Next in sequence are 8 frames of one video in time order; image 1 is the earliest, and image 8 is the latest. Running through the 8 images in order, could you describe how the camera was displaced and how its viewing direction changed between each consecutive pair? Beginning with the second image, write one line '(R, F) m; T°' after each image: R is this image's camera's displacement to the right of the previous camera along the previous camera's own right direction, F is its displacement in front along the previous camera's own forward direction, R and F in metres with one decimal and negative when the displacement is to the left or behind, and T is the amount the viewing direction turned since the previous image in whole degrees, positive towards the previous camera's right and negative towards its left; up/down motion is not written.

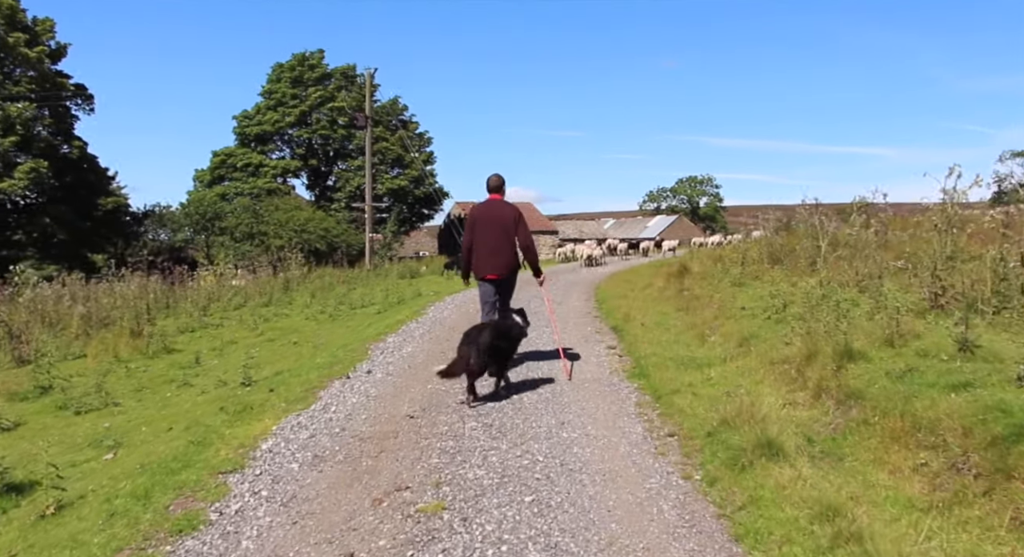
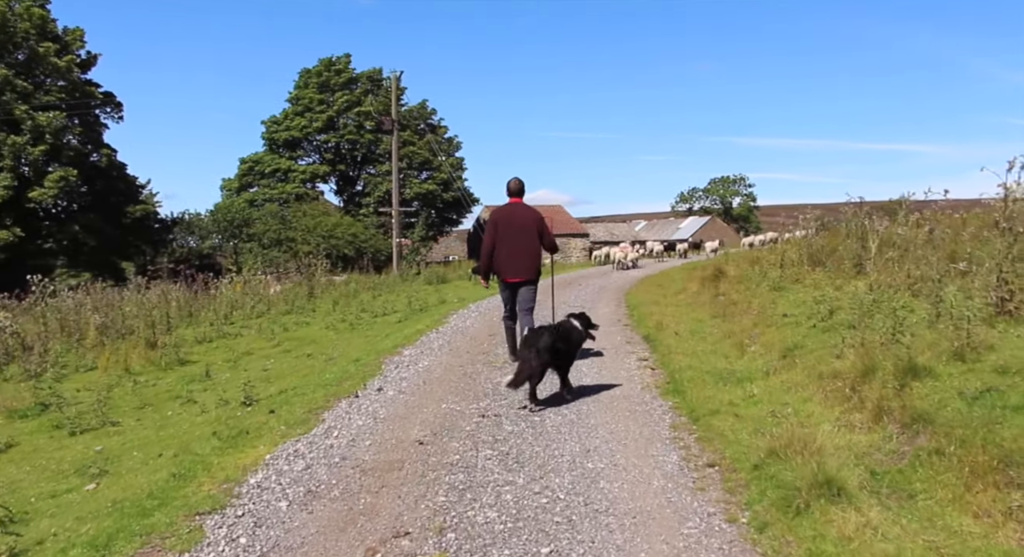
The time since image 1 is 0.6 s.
(+0.1, +0.9) m; -2°
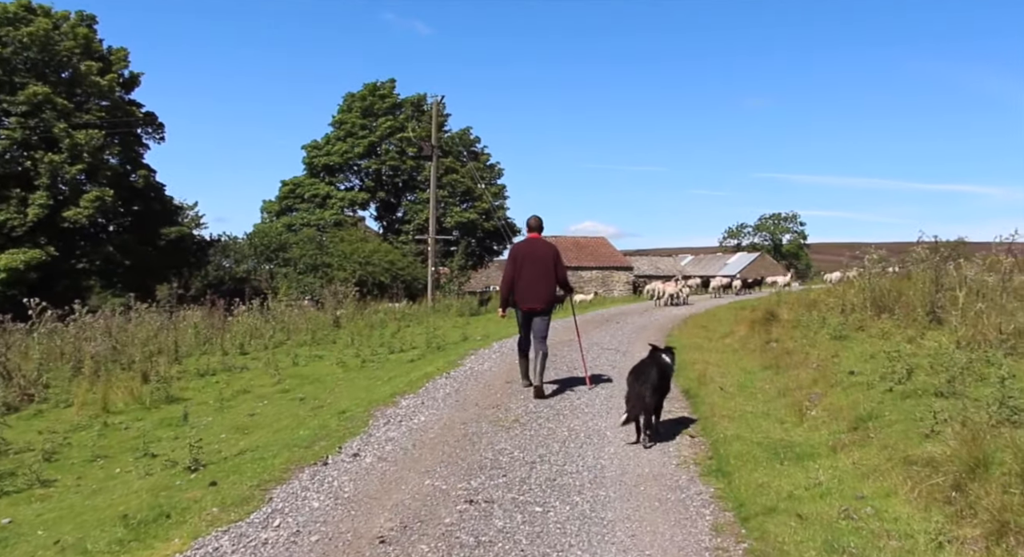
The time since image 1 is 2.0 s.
(+0.3, +1.9) m; -3°
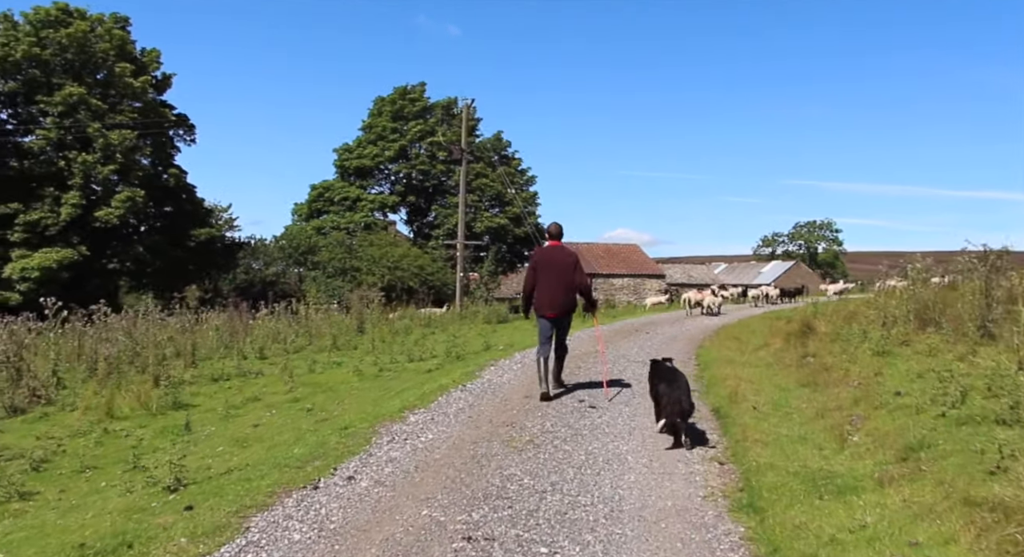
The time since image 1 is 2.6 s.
(+0.2, +0.8) m; -2°
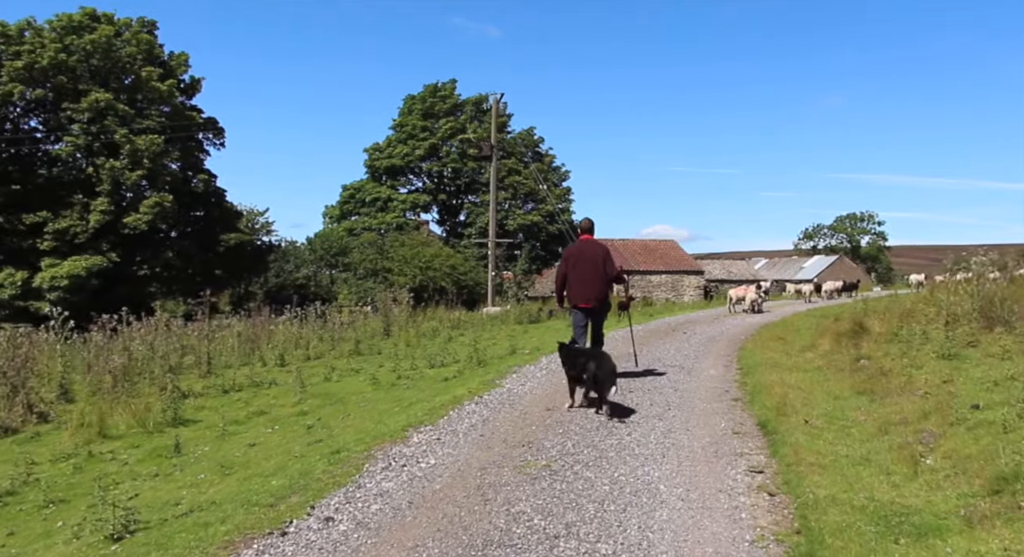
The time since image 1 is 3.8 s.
(+0.2, +1.3) m; -2°
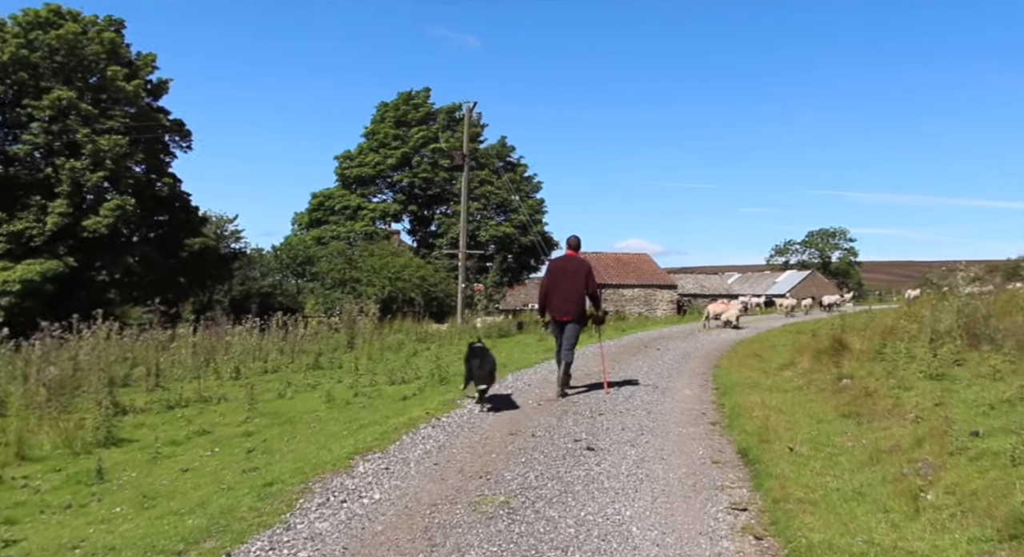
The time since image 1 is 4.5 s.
(+0.1, +0.9) m; +2°
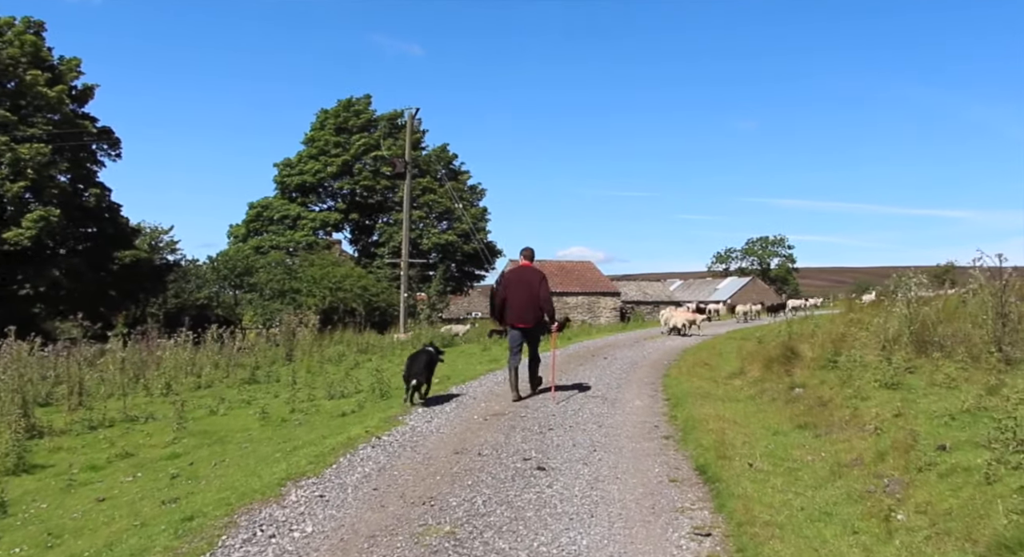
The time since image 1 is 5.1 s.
(0.0, +0.6) m; +3°
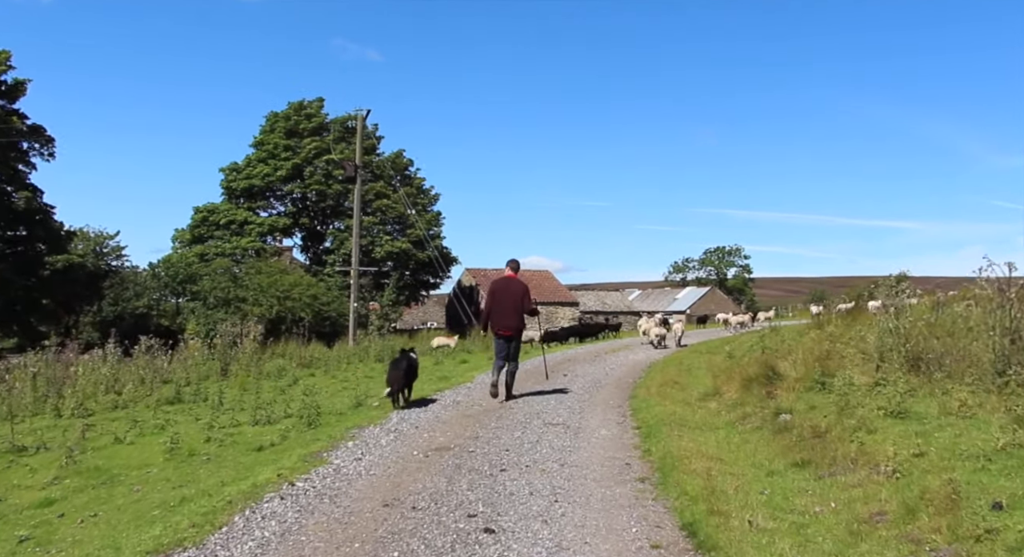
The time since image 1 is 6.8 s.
(+0.1, +1.9) m; +3°
